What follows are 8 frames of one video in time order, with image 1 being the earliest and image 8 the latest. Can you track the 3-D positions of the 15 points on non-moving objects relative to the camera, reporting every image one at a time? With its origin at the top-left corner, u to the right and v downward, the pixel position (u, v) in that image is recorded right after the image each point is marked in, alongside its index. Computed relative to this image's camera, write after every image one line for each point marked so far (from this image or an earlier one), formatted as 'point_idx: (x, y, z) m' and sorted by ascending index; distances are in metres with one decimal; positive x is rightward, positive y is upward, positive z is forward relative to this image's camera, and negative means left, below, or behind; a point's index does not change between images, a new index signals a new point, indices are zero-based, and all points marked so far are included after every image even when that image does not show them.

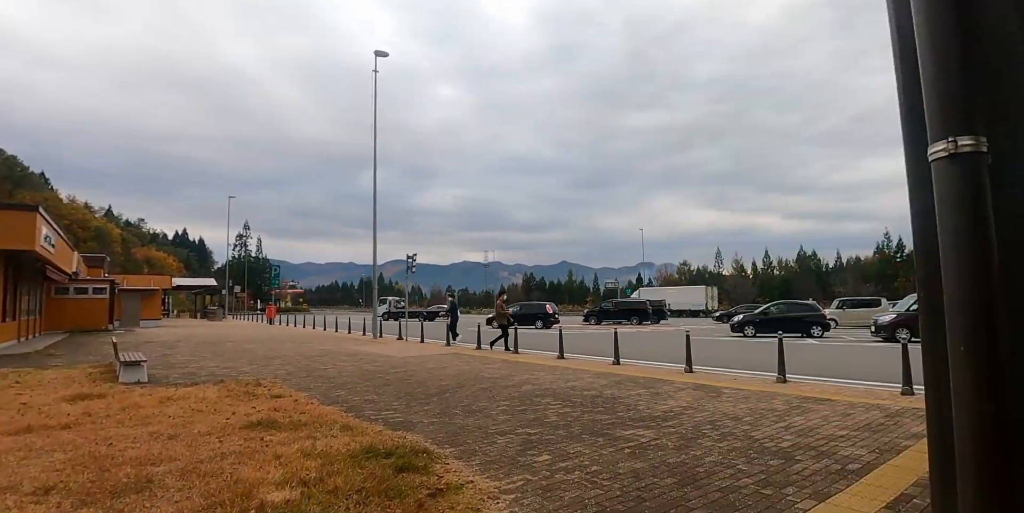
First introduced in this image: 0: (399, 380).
0: (-2.5, -2.7, +12.5) m
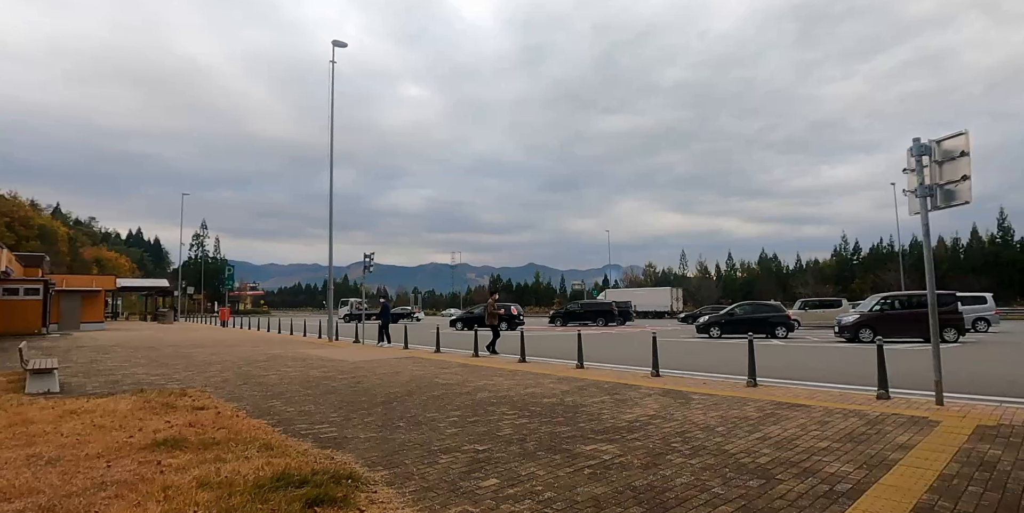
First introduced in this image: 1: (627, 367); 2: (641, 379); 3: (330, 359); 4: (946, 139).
0: (-3.4, -2.7, +11.4) m
1: (+2.9, -2.8, +14.1) m
2: (+2.7, -2.6, +11.8) m
3: (-5.5, -3.1, +17.3) m
4: (+7.1, +1.9, +9.3) m
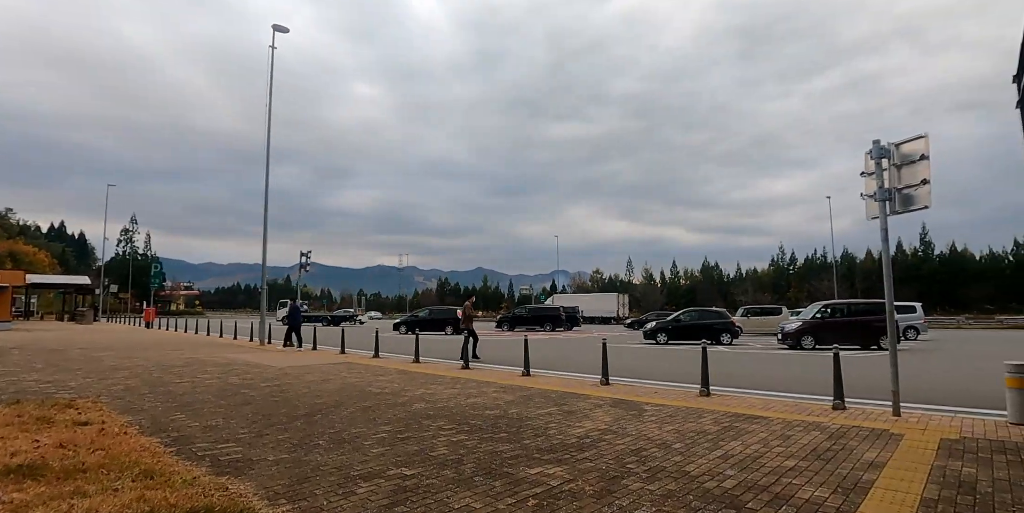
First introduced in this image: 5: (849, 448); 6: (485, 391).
0: (-4.4, -2.5, +10.2) m
1: (+1.5, -2.8, +13.4) m
2: (+1.5, -2.6, +11.1) m
3: (-7.2, -3.0, +15.8) m
4: (+6.3, +1.8, +9.1) m
5: (+3.9, -2.2, +6.6) m
6: (-0.5, -2.6, +10.7) m
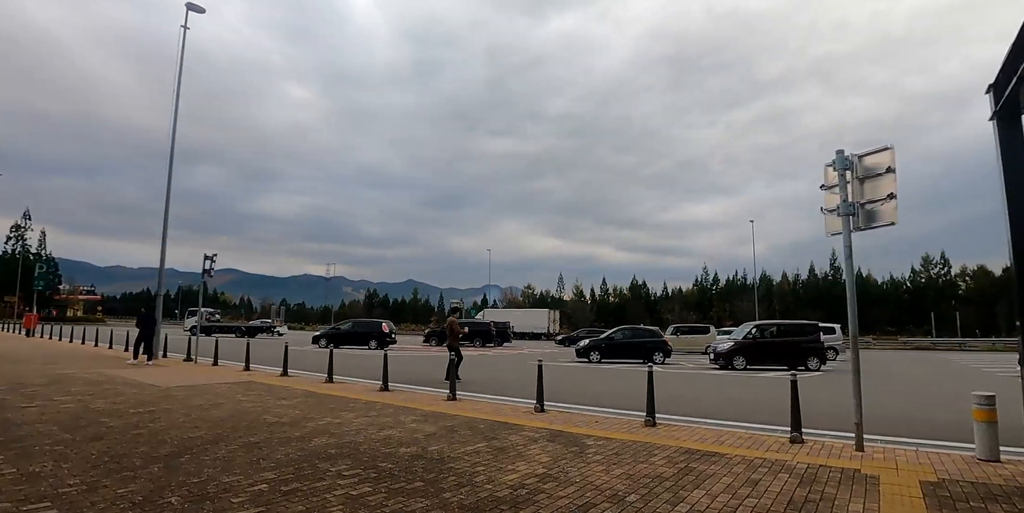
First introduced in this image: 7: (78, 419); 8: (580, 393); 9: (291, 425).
0: (-5.6, -2.5, +8.2) m
1: (-0.1, -3.0, +12.1) m
2: (+0.2, -2.8, +9.9) m
3: (-9.0, -3.0, +13.5) m
4: (+5.3, +1.5, +8.5) m
5: (+3.1, -2.4, +5.6) m
6: (-1.8, -2.7, +9.2) m
7: (-6.9, -2.6, +9.0) m
8: (+1.8, -3.6, +14.9) m
9: (-3.4, -2.6, +8.7) m
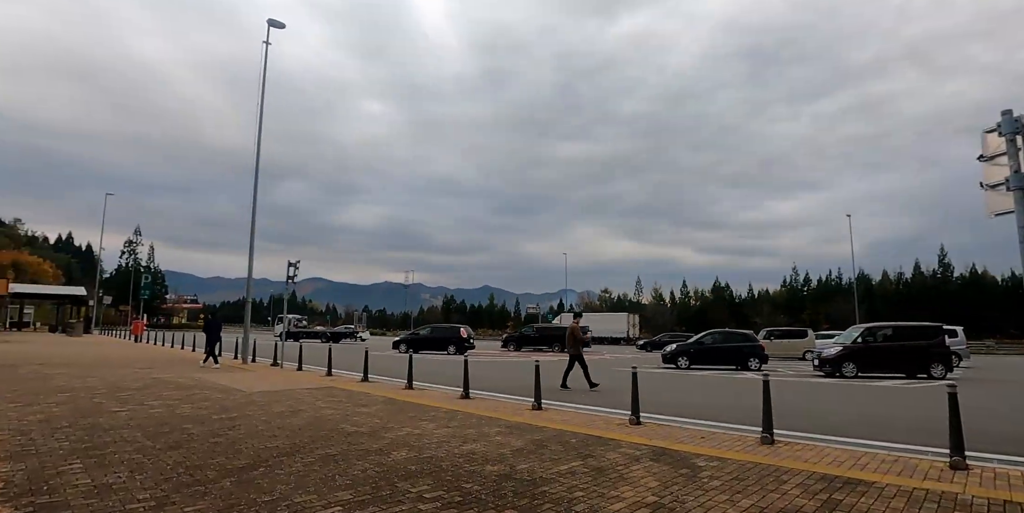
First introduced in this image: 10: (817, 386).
0: (-4.3, -2.6, +8.0) m
1: (+1.7, -3.0, +11.1) m
2: (+1.7, -2.7, +8.8) m
3: (-7.0, -3.2, +13.6) m
4: (+6.5, +1.7, +6.9) m
5: (+4.0, -2.2, +4.3) m
6: (-0.4, -2.6, +8.4) m
7: (-5.5, -2.6, +8.9) m
8: (+3.9, -3.5, +13.6) m
9: (-2.1, -2.6, +8.2) m
10: (+9.8, -4.3, +18.2) m
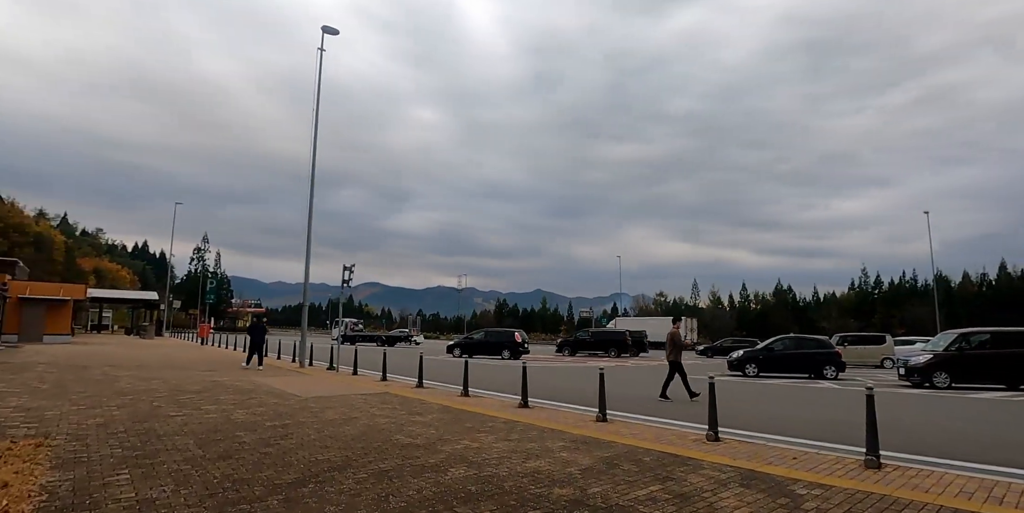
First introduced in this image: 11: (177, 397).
0: (-3.4, -2.6, +7.6) m
1: (+2.8, -3.0, +10.2) m
2: (+2.6, -2.7, +7.9) m
3: (-5.6, -3.2, +13.5) m
4: (+7.2, +1.8, +5.6) m
5: (+4.5, -2.1, +3.2) m
6: (+0.5, -2.6, +7.7) m
7: (-4.5, -2.7, +8.6) m
8: (+5.3, -3.5, +12.5) m
9: (-1.2, -2.6, +7.6) m
10: (+11.5, -4.2, +16.5) m
11: (-7.3, -3.1, +12.3) m
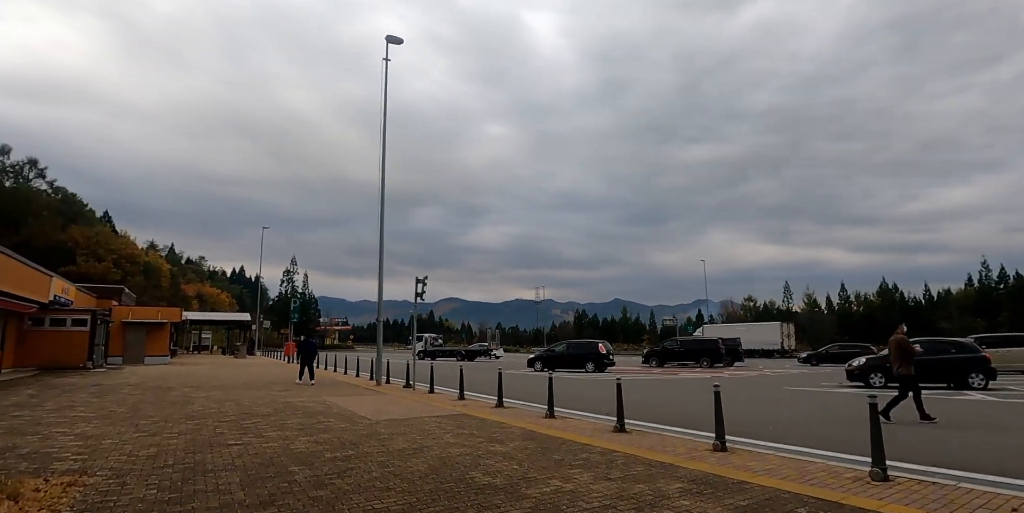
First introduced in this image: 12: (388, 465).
0: (-2.3, -2.6, +6.4) m
1: (+4.2, -2.8, +8.1) m
2: (+3.7, -2.5, +5.9) m
3: (-3.6, -3.5, +12.5) m
4: (+7.7, +2.3, +3.1) m
5: (+4.9, -1.7, +0.9) m
6: (+1.6, -2.5, +6.0) m
7: (-3.2, -2.8, +7.5) m
8: (+7.0, -3.2, +10.0) m
9: (-0.1, -2.5, +6.1) m
10: (+13.8, -3.7, +13.2) m
11: (-5.5, -3.4, +11.5) m
12: (-1.7, -2.8, +7.6) m
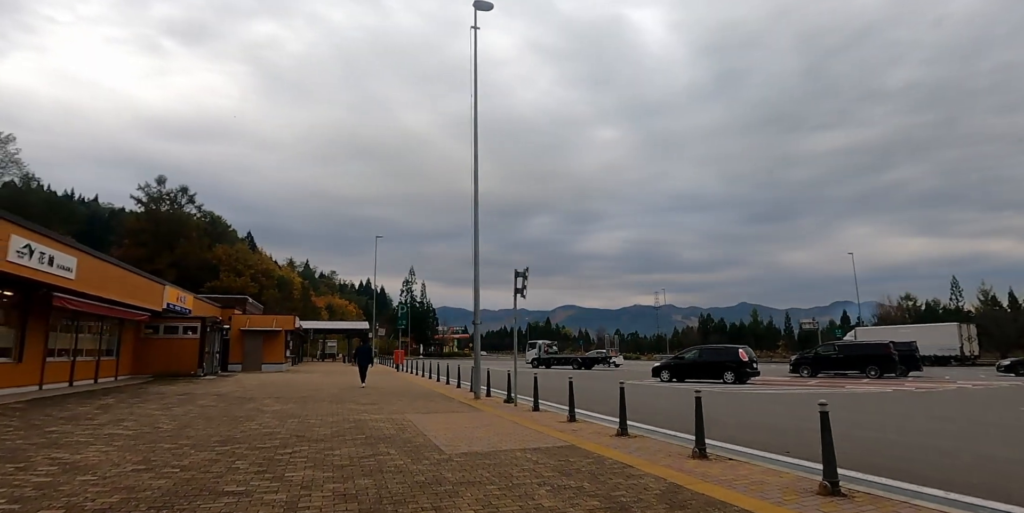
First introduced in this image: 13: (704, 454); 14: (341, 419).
0: (-1.6, -2.1, +3.1) m
1: (+5.2, -2.0, +3.5) m
2: (+4.3, -1.7, +1.5) m
3: (-1.6, -3.1, +9.3) m
4: (+7.4, +3.2, -2.0) m
5: (+4.4, -0.9, -3.6) m
6: (+2.2, -1.8, +1.9) m
7: (-2.2, -2.3, +4.4) m
8: (+8.3, -2.4, +4.8) m
9: (+0.6, -1.9, +2.4) m
10: (+15.6, -2.7, +6.6) m
11: (-3.6, -3.0, +8.8) m
12: (-0.7, -2.3, +4.3) m
13: (+2.5, -2.6, +7.6) m
14: (-3.7, -3.6, +12.6) m
